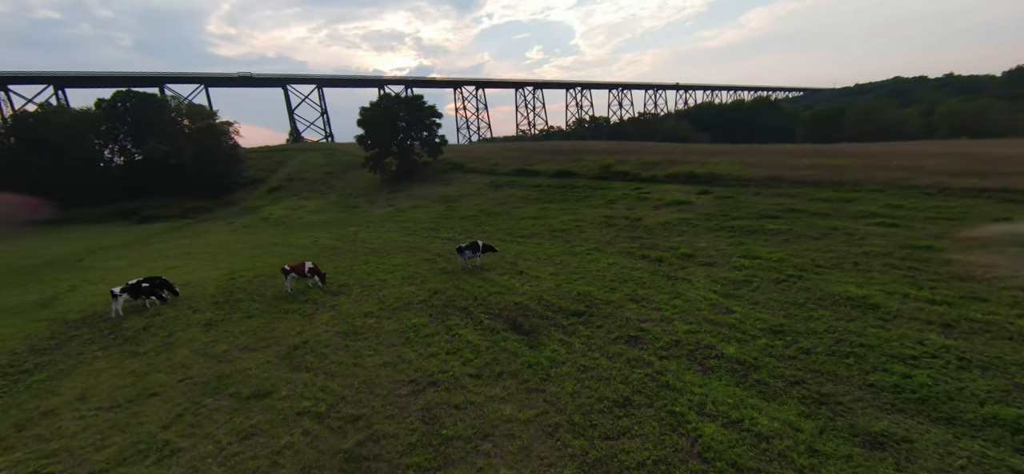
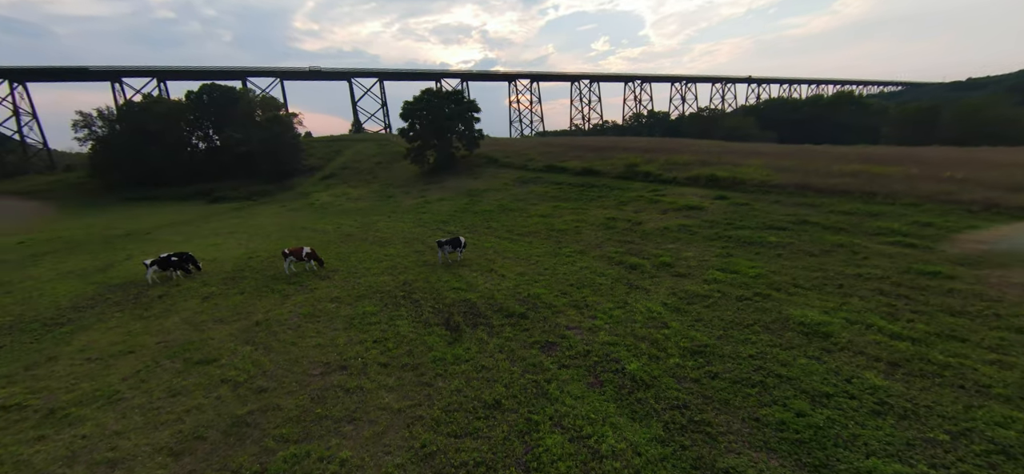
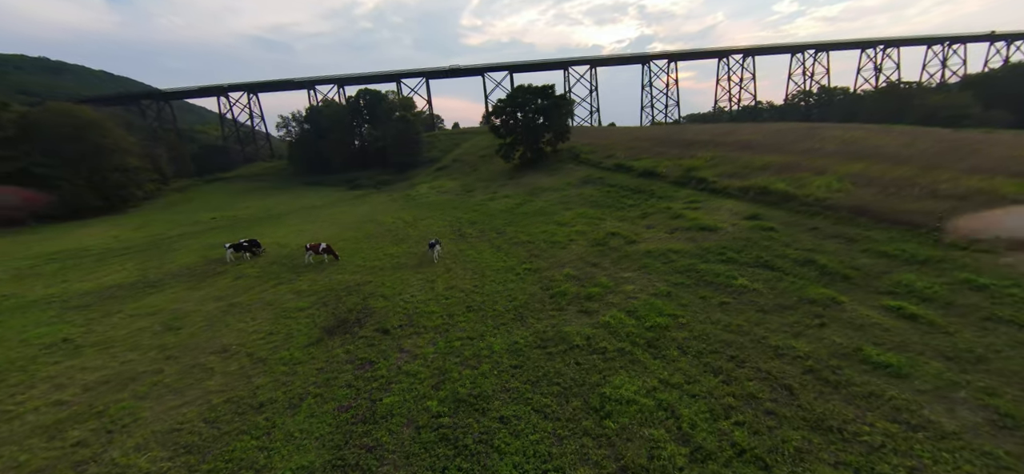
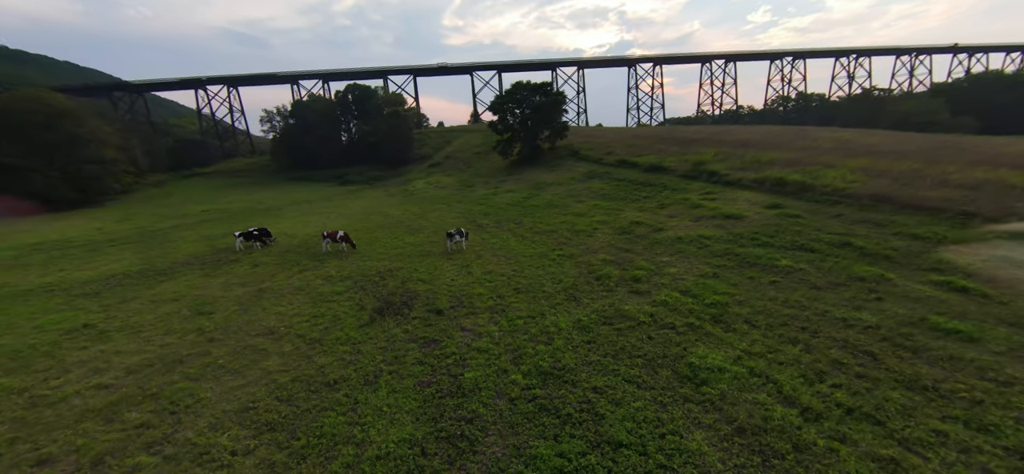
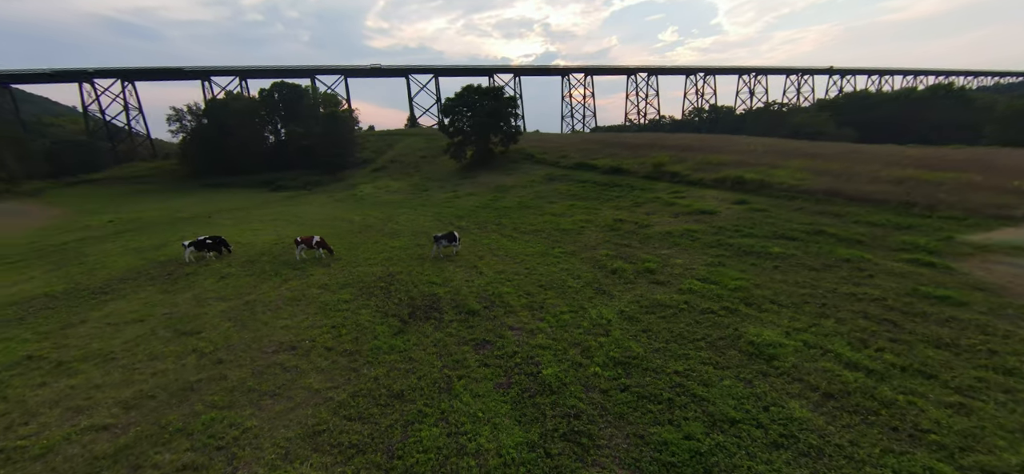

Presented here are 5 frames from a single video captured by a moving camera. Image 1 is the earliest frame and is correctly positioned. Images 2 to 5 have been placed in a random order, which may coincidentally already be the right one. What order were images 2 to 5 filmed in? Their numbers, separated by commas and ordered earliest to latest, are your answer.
2, 5, 4, 3
